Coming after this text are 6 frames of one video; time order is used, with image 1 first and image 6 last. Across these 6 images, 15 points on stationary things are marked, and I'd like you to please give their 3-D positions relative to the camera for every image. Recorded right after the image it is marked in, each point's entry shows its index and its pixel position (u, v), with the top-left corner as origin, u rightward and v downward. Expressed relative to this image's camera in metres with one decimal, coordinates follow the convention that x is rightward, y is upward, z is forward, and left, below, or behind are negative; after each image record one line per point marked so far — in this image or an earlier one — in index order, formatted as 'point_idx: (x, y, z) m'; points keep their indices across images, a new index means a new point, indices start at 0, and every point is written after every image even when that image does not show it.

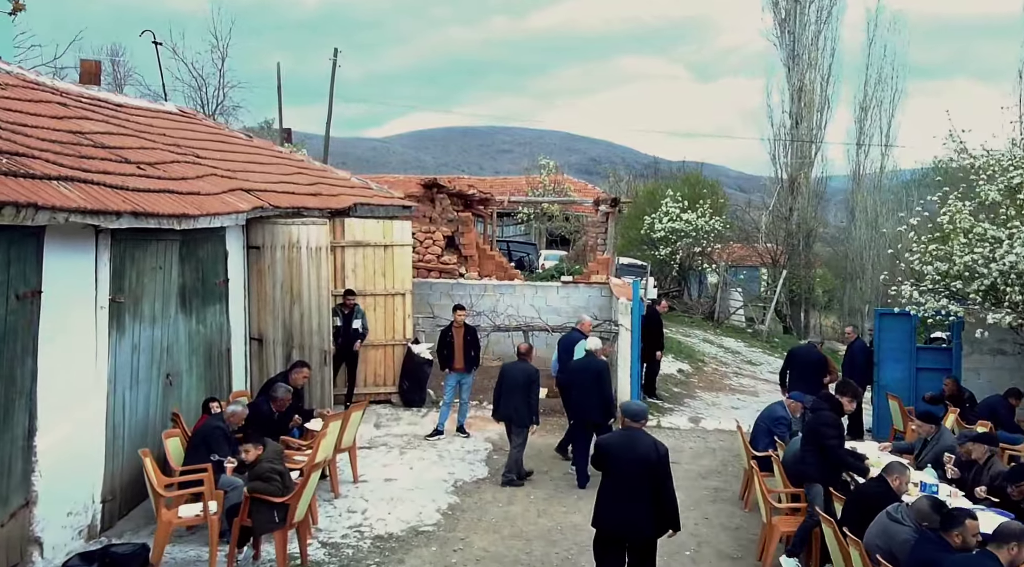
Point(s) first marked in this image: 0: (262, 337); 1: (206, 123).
0: (-2.4, -0.5, +9.1) m
1: (-4.1, +2.1, +12.7) m
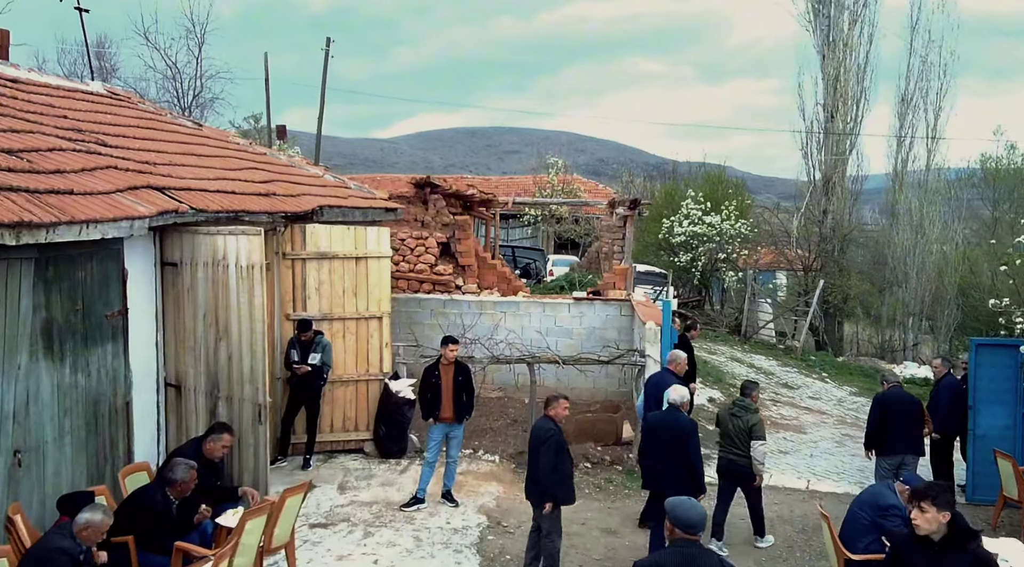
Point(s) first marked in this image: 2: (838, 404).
0: (-2.4, -0.7, +6.9) m
1: (-4.0, +1.9, +10.4) m
2: (+5.6, -2.1, +16.4) m
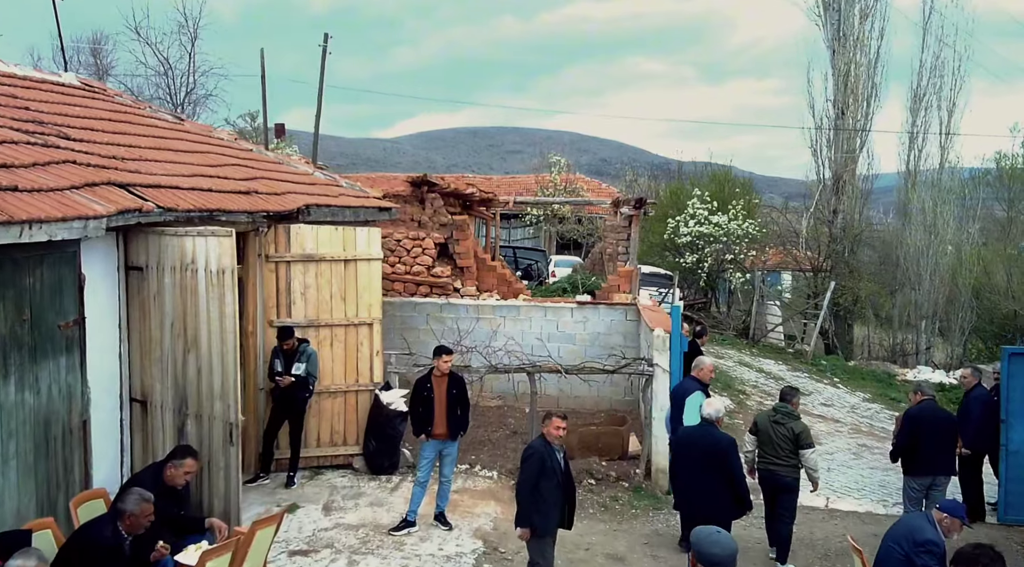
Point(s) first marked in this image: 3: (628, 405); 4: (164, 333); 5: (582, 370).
0: (-2.4, -0.8, +6.3) m
1: (-4.1, +1.9, +9.8) m
2: (+5.6, -2.1, +15.8) m
3: (+1.4, -1.5, +11.5) m
4: (-2.3, -0.3, +6.2) m
5: (+0.7, -0.9, +9.2) m
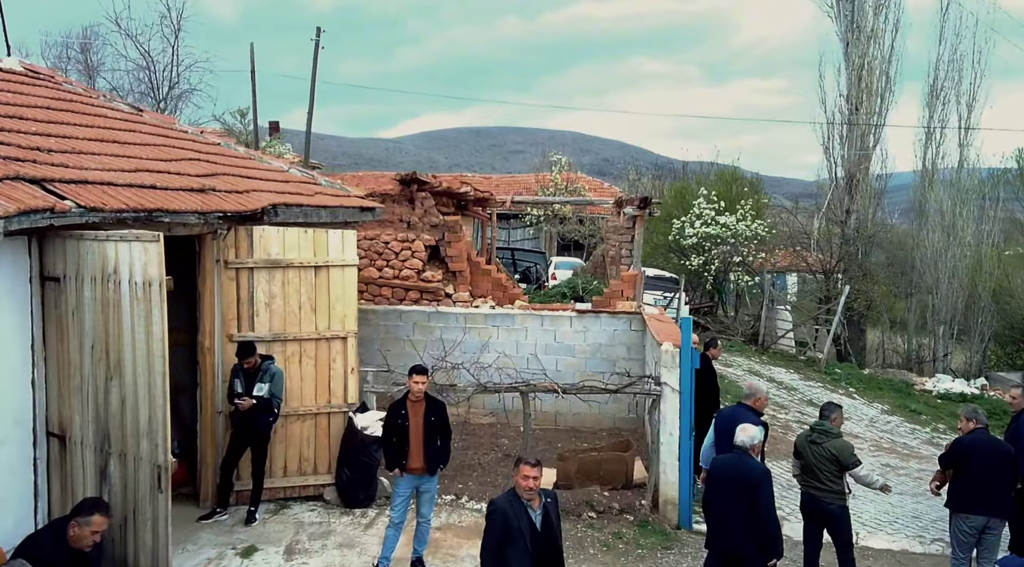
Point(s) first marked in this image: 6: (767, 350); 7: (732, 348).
0: (-2.5, -0.8, +5.3) m
1: (-4.1, +1.8, +8.9) m
2: (+5.6, -2.2, +14.8) m
3: (+1.3, -1.5, +10.5) m
4: (-2.4, -0.4, +5.2) m
5: (+0.6, -0.9, +8.3) m
6: (+5.3, -1.4, +19.7) m
7: (+4.5, -1.3, +19.4) m
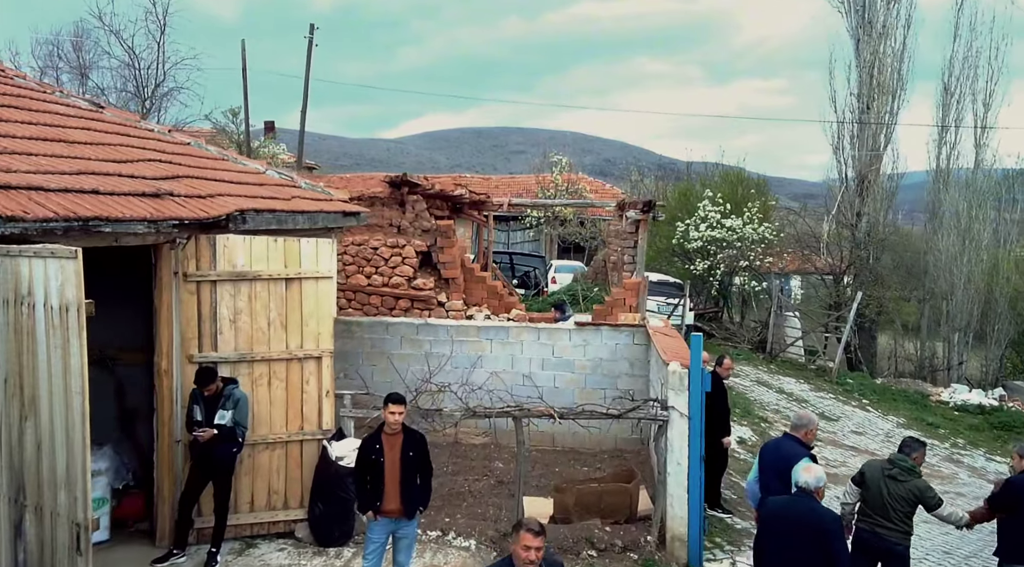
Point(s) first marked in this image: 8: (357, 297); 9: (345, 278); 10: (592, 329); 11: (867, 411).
0: (-2.6, -0.9, +4.5) m
1: (-4.2, +1.7, +8.1) m
2: (+5.5, -2.3, +14.0) m
3: (+1.3, -1.7, +9.8) m
4: (-2.4, -0.5, +4.5) m
5: (+0.5, -1.0, +7.5) m
6: (+5.2, -1.5, +18.9) m
7: (+4.5, -1.4, +18.7) m
8: (-2.2, -0.2, +13.2) m
9: (-2.3, +0.1, +13.2) m
10: (+0.9, -0.5, +10.1) m
11: (+5.9, -2.1, +15.6) m
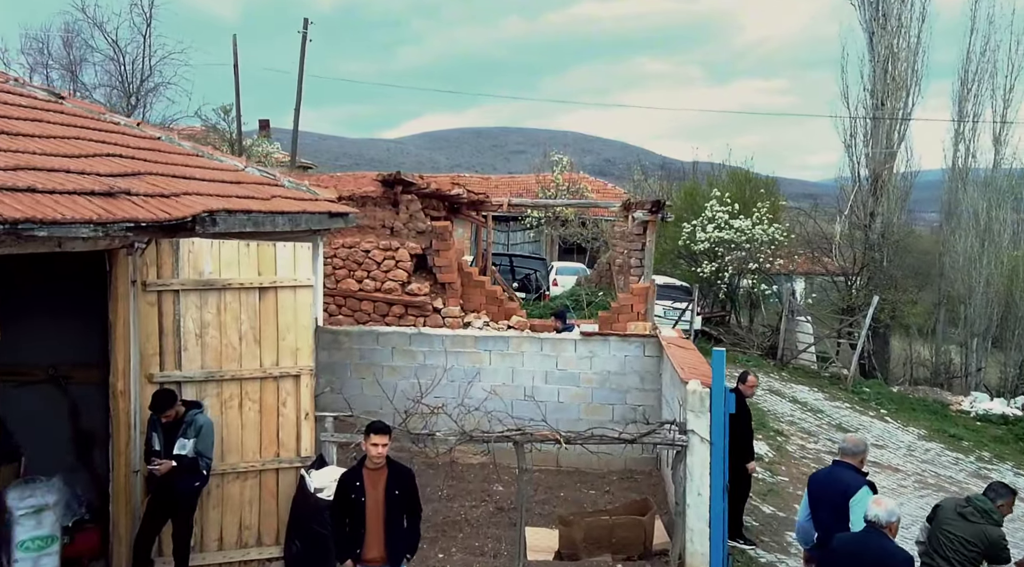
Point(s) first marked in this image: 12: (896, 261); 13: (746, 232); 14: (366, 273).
0: (-2.6, -1.0, +3.7) m
1: (-4.2, +1.6, +7.3) m
2: (+5.5, -2.4, +13.3) m
3: (+1.3, -1.7, +9.0) m
4: (-2.4, -0.6, +3.7) m
5: (+0.6, -1.1, +6.7) m
6: (+5.2, -1.6, +18.1) m
7: (+4.5, -1.5, +17.9) m
8: (-2.2, -0.3, +12.4) m
9: (-2.3, 0.0, +12.5) m
10: (+0.9, -0.5, +9.3) m
11: (+5.9, -2.2, +14.9) m
12: (+7.9, +0.4, +19.6) m
13: (+4.9, +1.1, +19.7) m
14: (-1.9, +0.1, +12.2) m
